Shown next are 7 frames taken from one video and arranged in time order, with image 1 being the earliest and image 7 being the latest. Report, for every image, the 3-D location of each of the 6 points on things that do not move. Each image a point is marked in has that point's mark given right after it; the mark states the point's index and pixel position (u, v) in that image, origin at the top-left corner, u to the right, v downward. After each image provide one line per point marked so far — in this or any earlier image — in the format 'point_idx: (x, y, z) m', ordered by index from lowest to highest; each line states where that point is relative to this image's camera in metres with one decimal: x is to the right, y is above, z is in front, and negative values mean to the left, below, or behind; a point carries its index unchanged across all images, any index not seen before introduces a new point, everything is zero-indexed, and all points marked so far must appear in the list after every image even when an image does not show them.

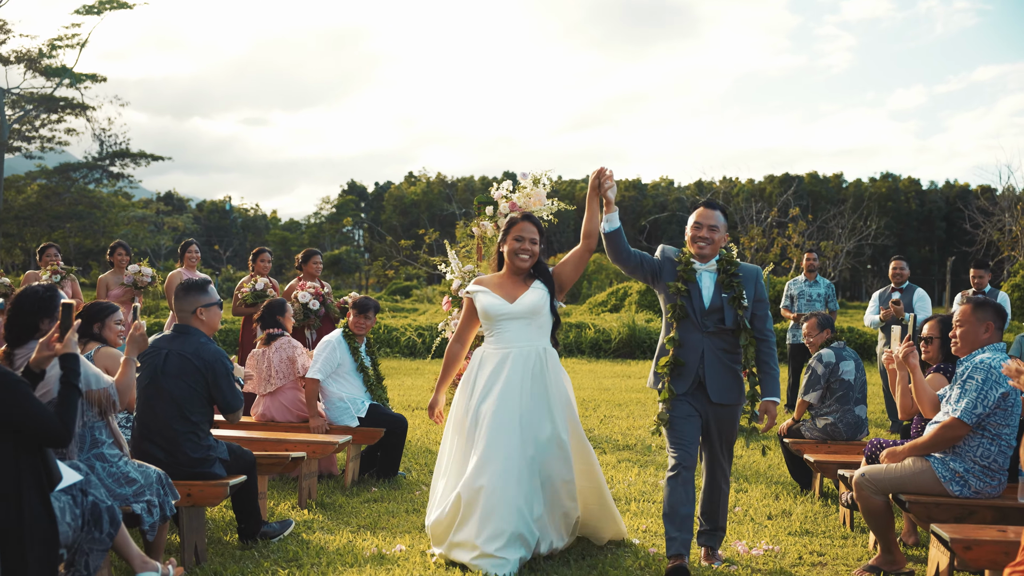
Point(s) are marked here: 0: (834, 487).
0: (+2.5, -1.6, +6.1) m
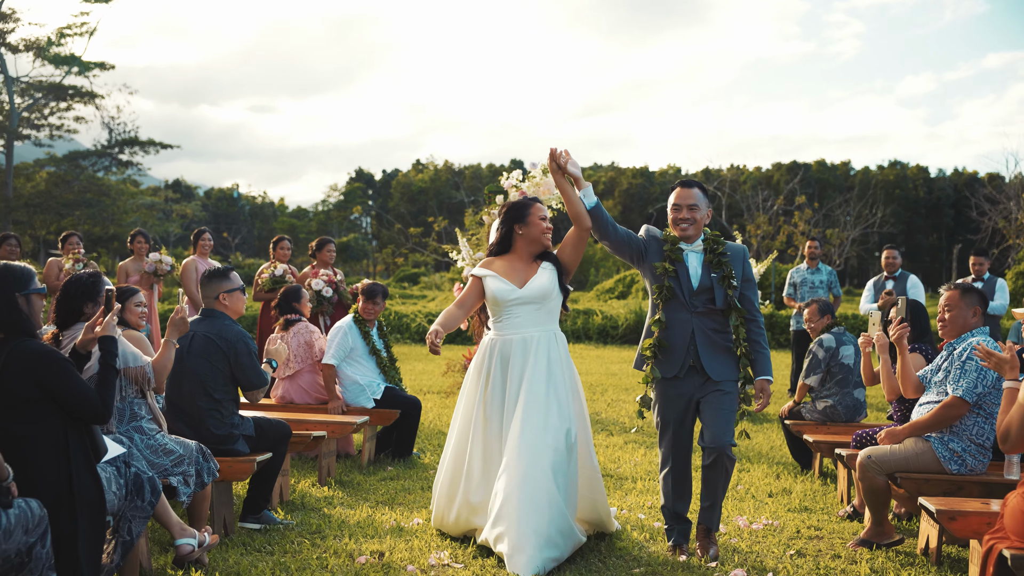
0: (+2.6, -1.5, +6.3) m
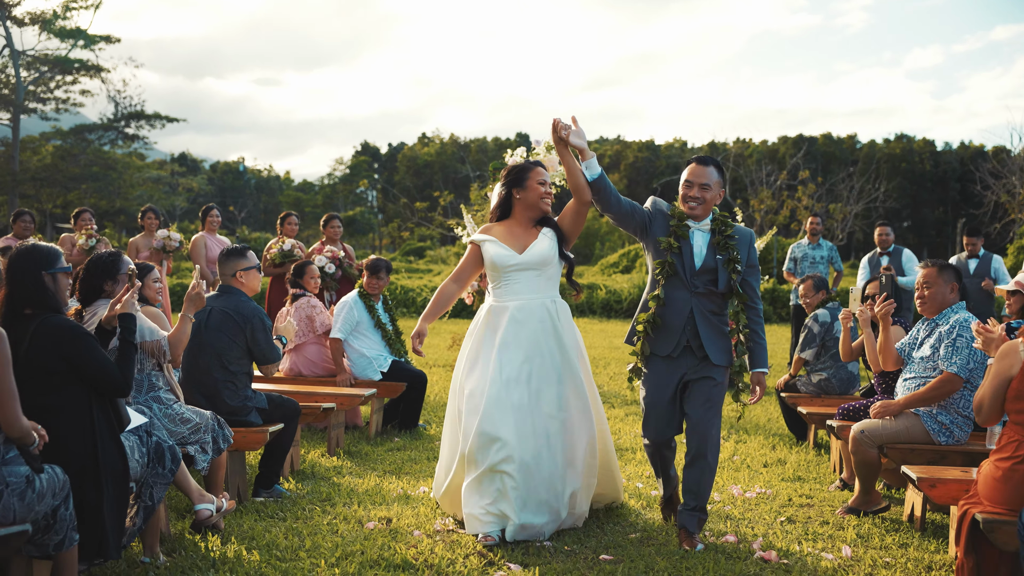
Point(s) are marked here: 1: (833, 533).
0: (+2.7, -1.3, +6.5) m
1: (+1.9, -1.4, +4.5) m
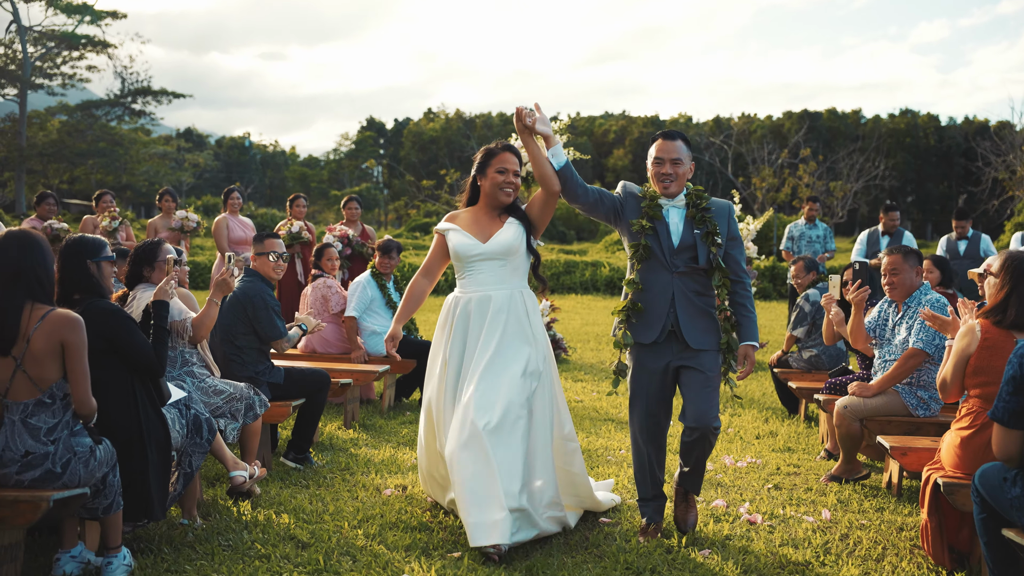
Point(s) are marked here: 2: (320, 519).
0: (+2.7, -1.1, +6.8) m
1: (+1.9, -1.3, +4.8) m
2: (-1.1, -1.3, +4.3) m
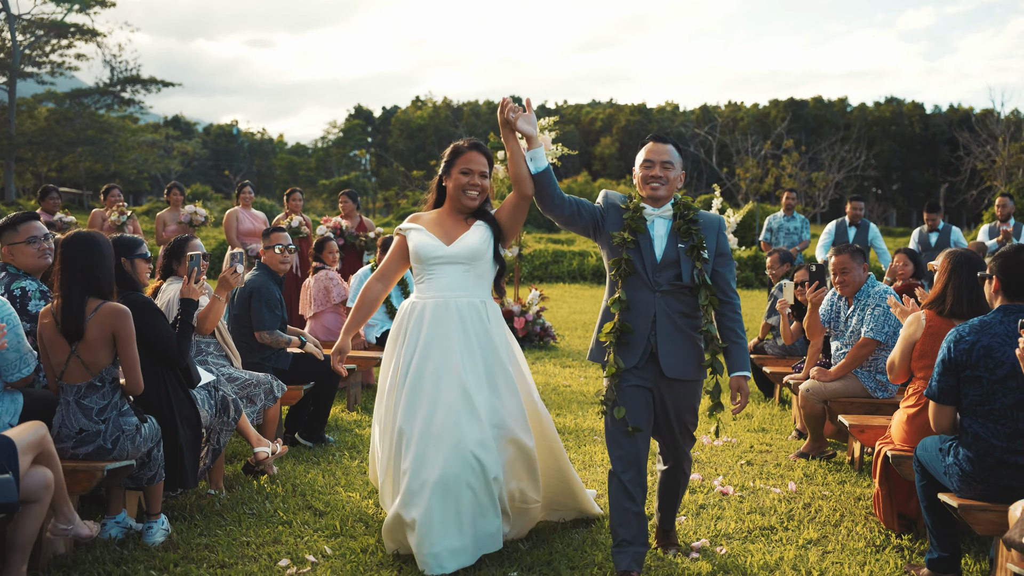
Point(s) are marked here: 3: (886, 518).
0: (+2.6, -1.0, +7.3) m
1: (+1.9, -1.3, +5.3) m
2: (-1.1, -1.3, +4.7) m
3: (+2.1, -1.3, +4.3) m
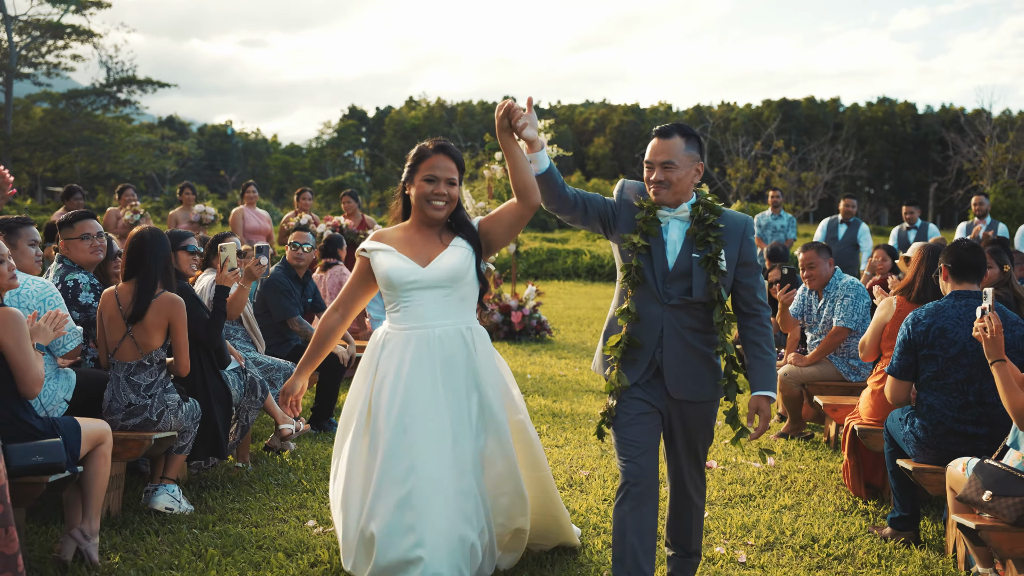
0: (+2.6, -0.9, +7.7) m
1: (+1.9, -1.2, +5.7) m
2: (-1.1, -1.2, +5.2) m
3: (+2.1, -1.2, +4.8) m
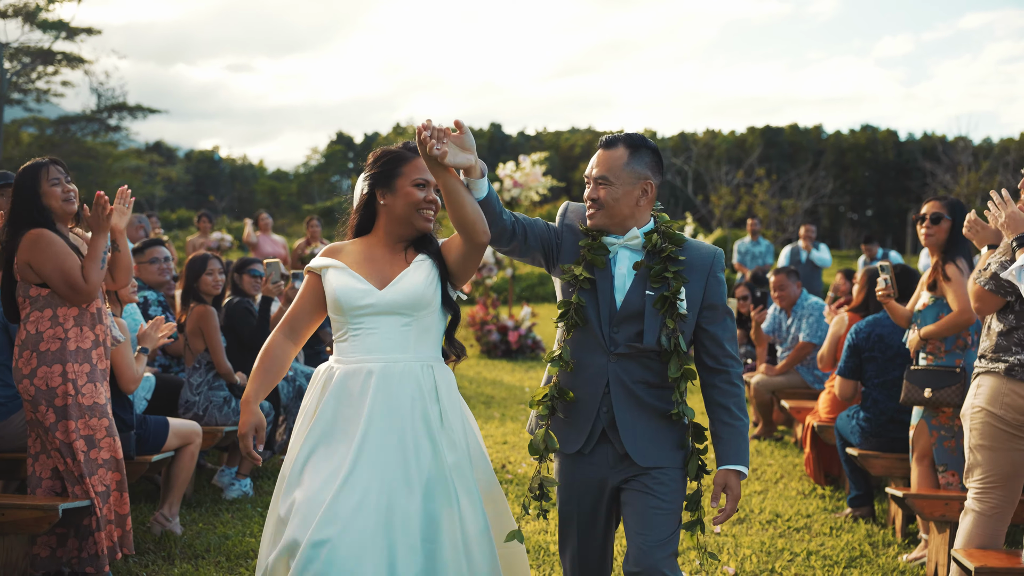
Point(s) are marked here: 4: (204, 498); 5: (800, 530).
0: (+2.6, -1.2, +8.6) m
1: (+1.9, -1.4, +6.5) m
2: (-1.0, -1.3, +5.9) m
3: (+2.2, -1.4, +5.6) m
4: (-1.9, -1.3, +4.8) m
5: (+1.8, -1.5, +4.7) m
